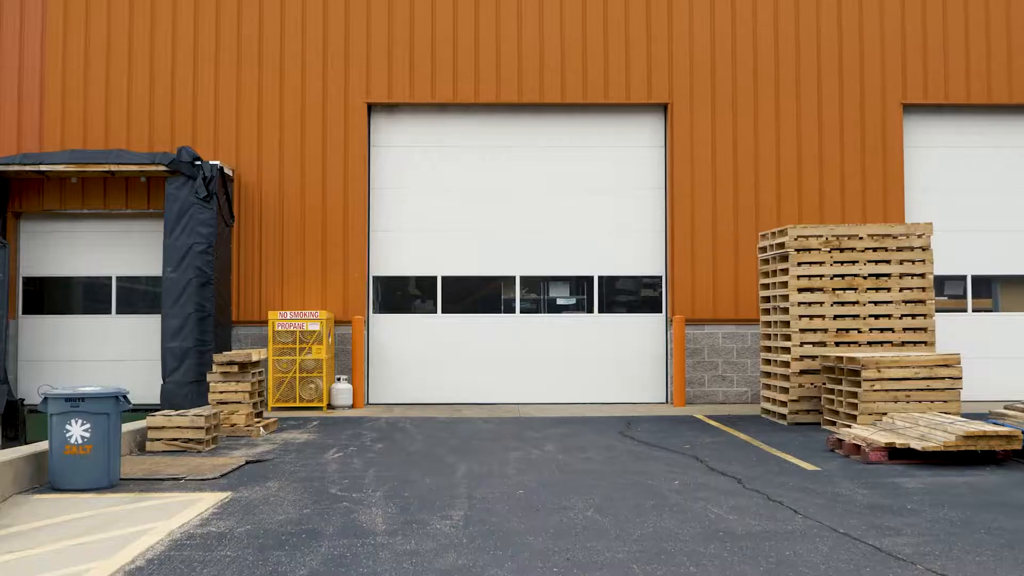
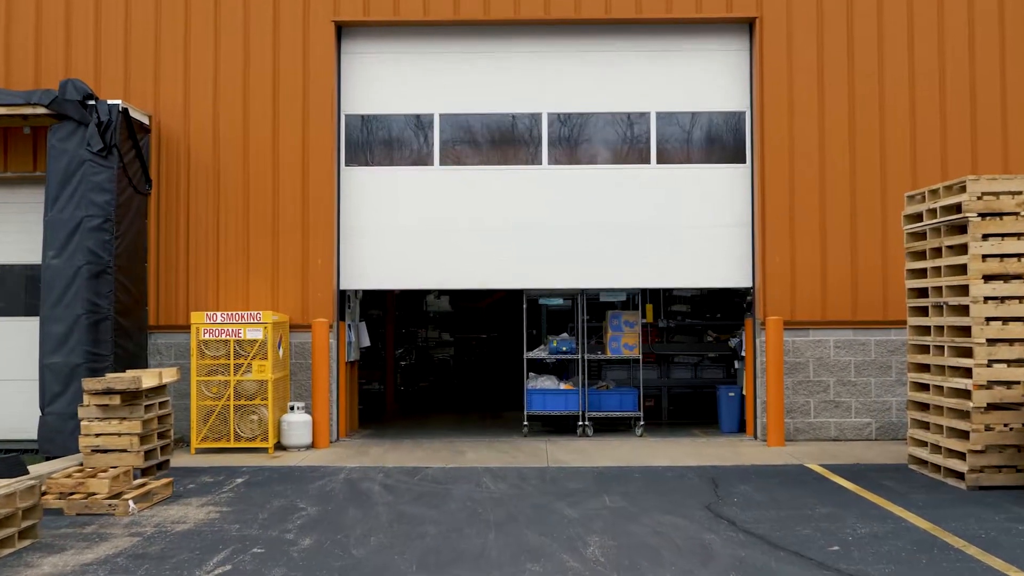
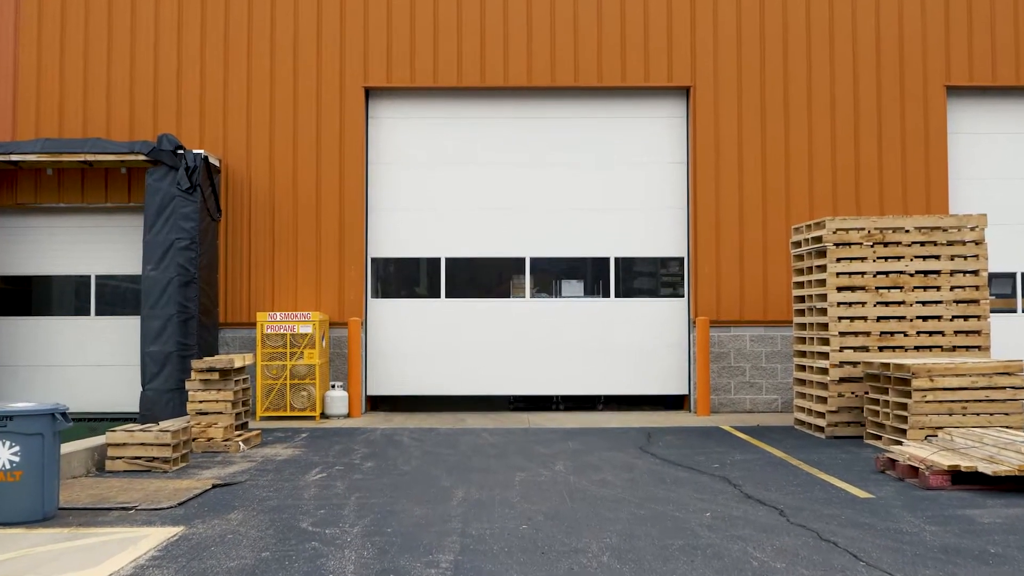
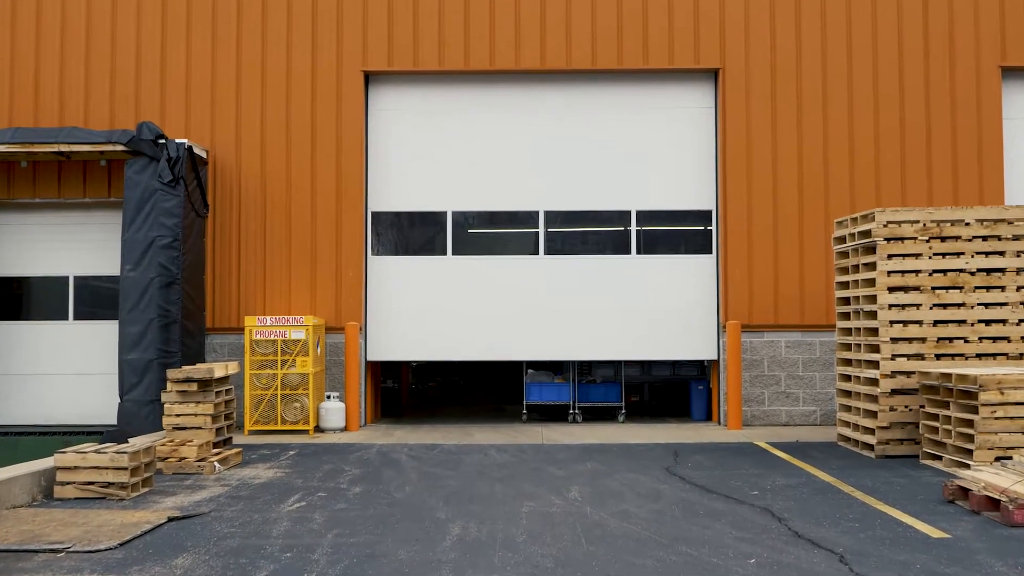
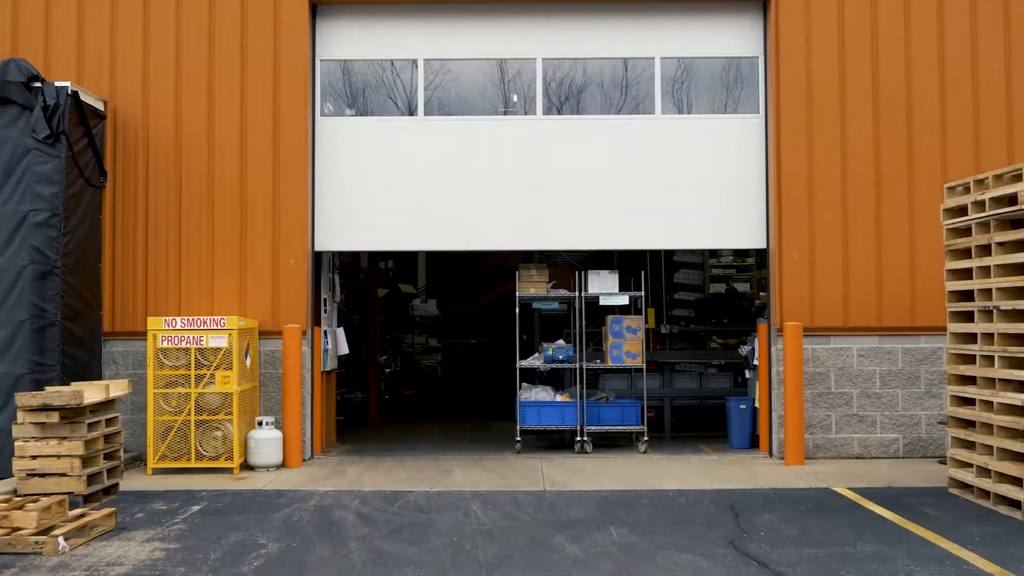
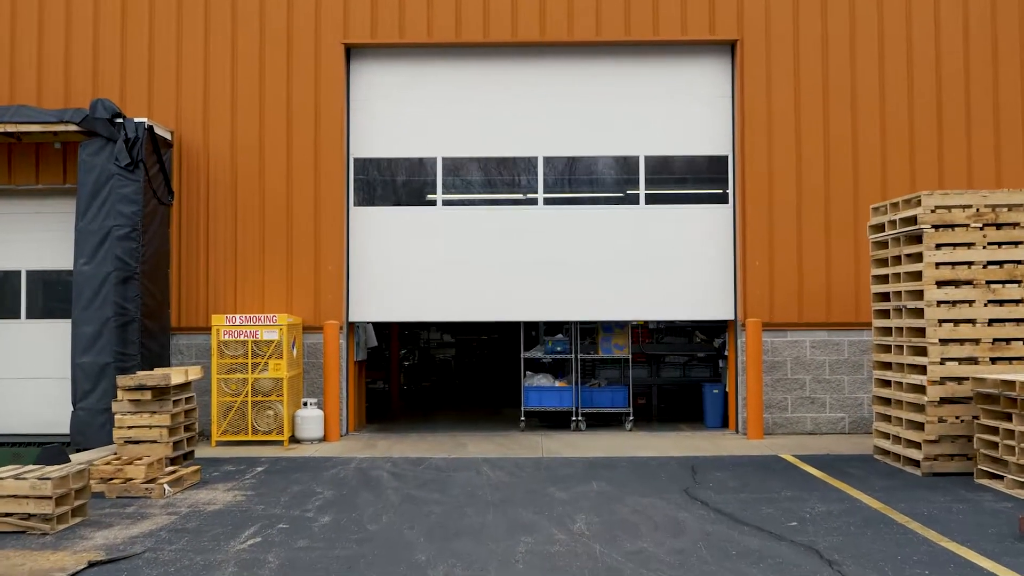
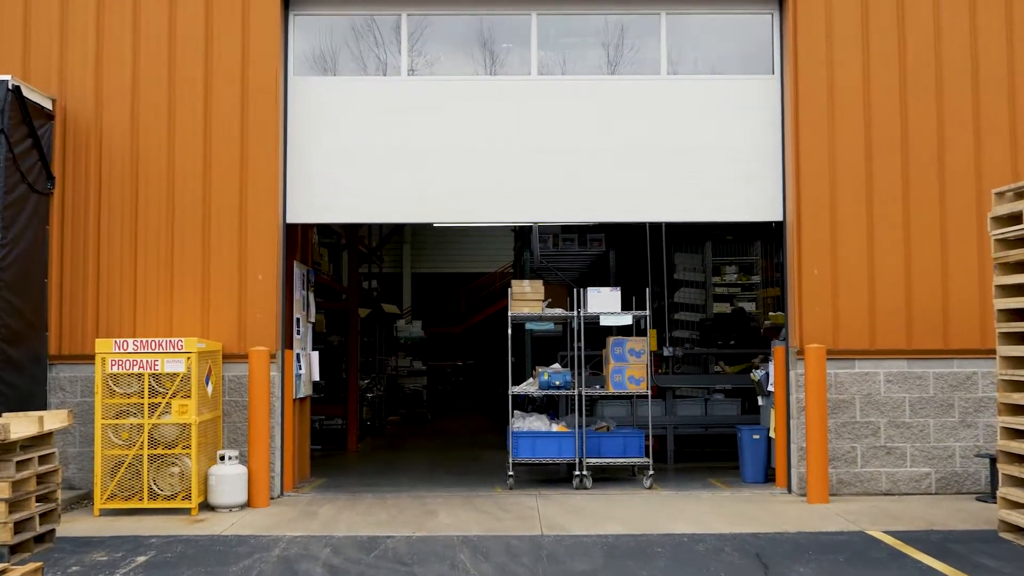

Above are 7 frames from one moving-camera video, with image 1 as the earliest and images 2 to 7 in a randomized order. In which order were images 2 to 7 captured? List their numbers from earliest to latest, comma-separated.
3, 4, 6, 2, 5, 7
